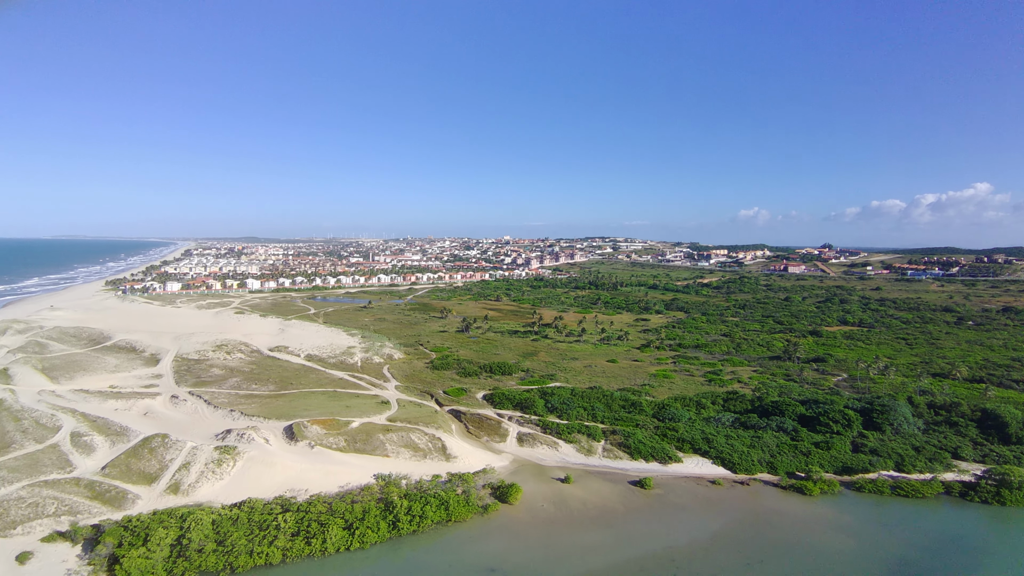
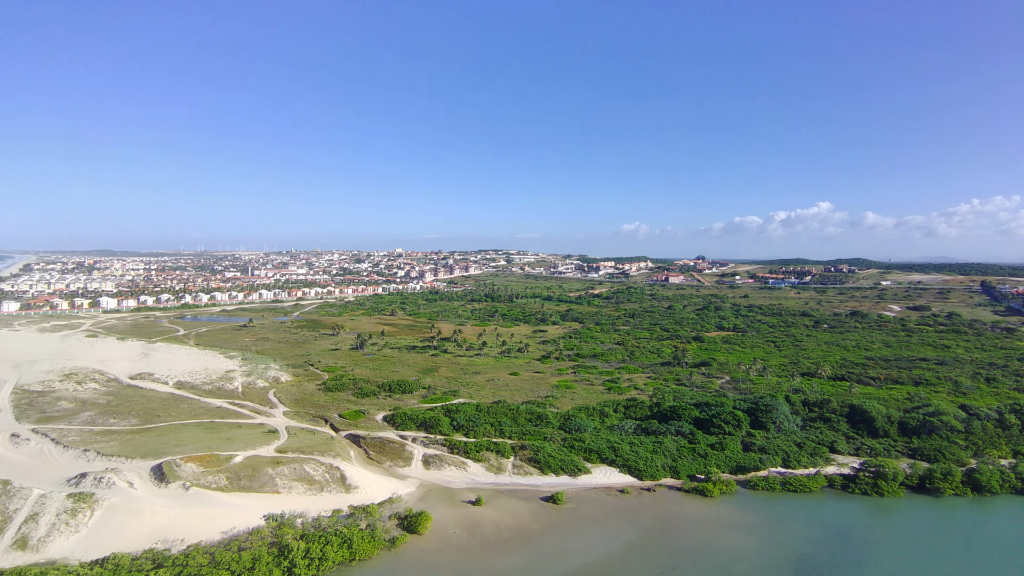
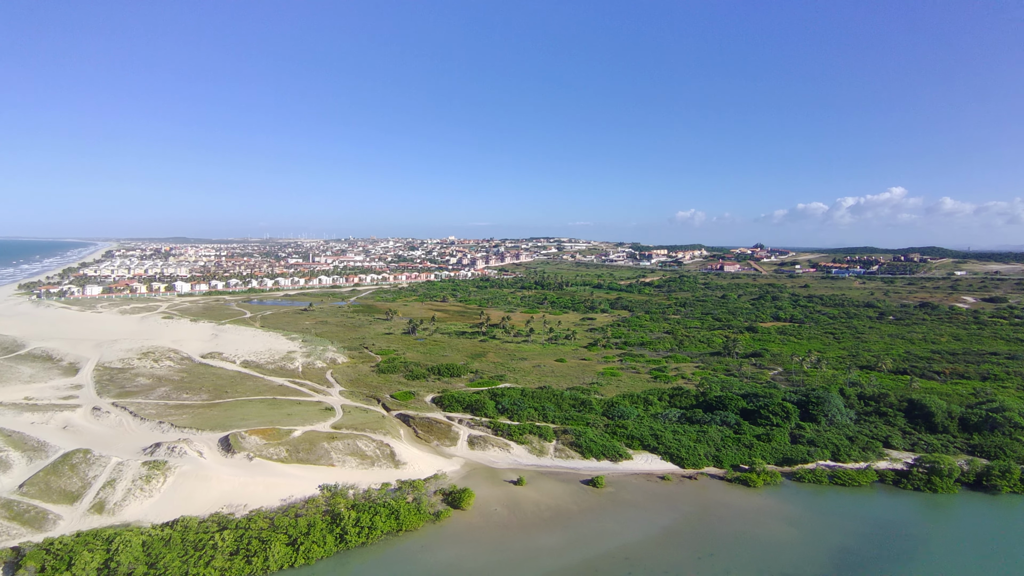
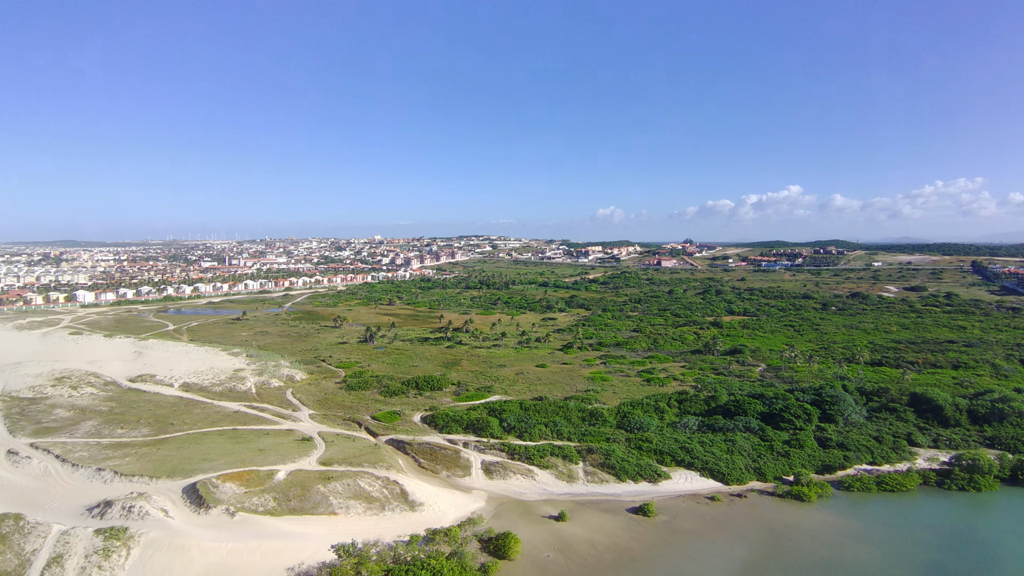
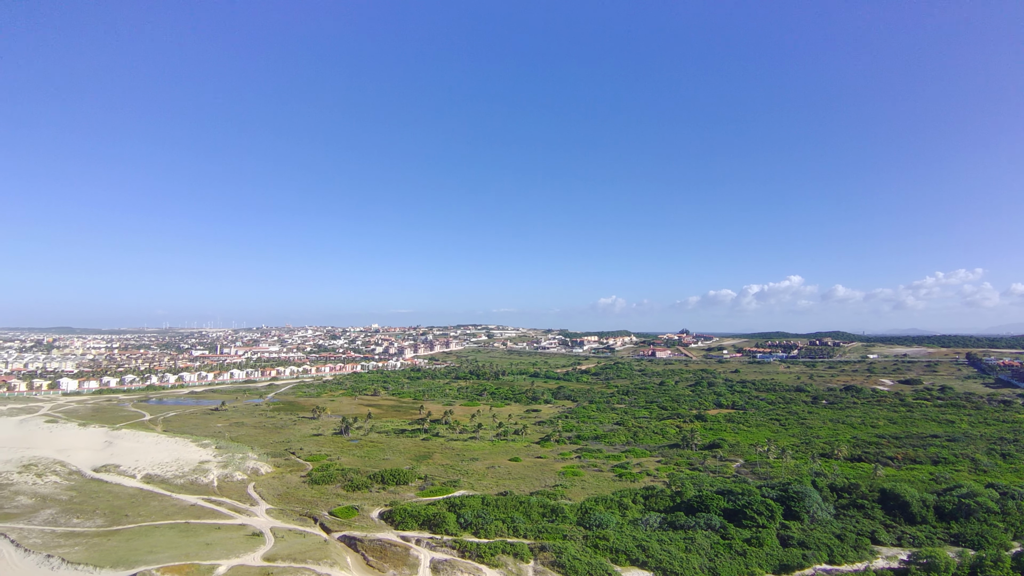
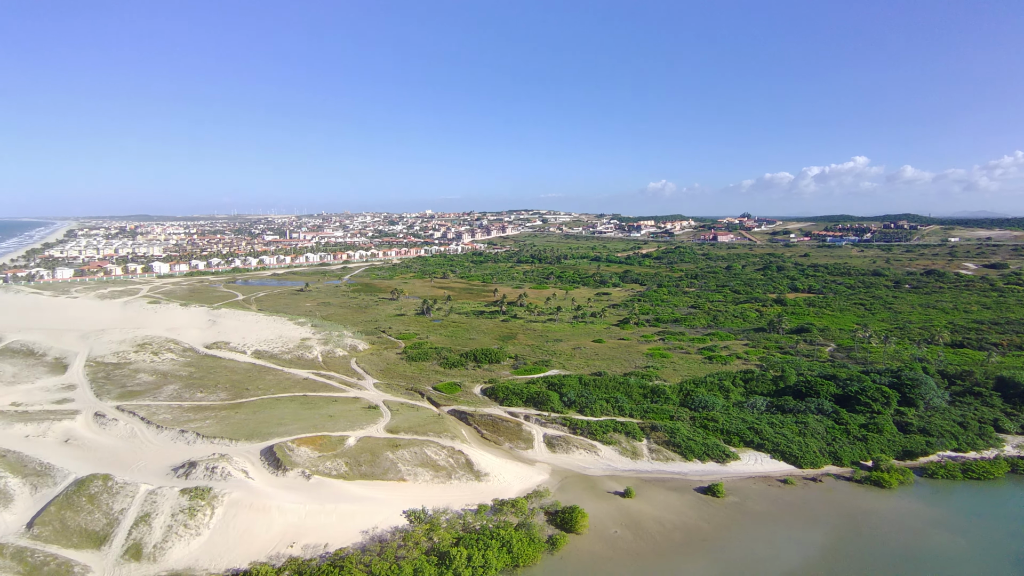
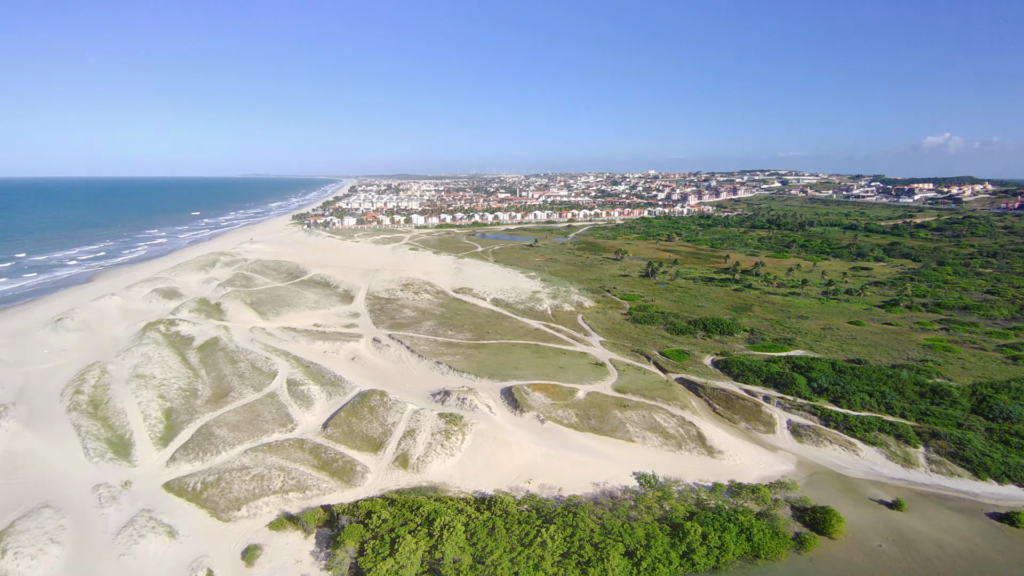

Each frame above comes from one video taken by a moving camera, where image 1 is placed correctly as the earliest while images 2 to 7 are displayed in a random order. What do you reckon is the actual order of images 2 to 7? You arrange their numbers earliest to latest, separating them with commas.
3, 2, 5, 4, 6, 7
